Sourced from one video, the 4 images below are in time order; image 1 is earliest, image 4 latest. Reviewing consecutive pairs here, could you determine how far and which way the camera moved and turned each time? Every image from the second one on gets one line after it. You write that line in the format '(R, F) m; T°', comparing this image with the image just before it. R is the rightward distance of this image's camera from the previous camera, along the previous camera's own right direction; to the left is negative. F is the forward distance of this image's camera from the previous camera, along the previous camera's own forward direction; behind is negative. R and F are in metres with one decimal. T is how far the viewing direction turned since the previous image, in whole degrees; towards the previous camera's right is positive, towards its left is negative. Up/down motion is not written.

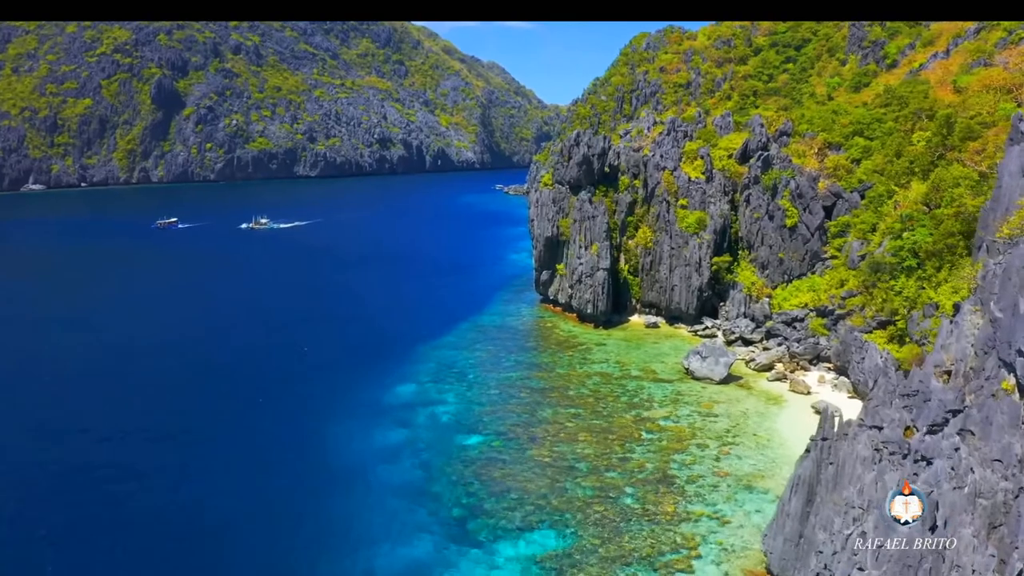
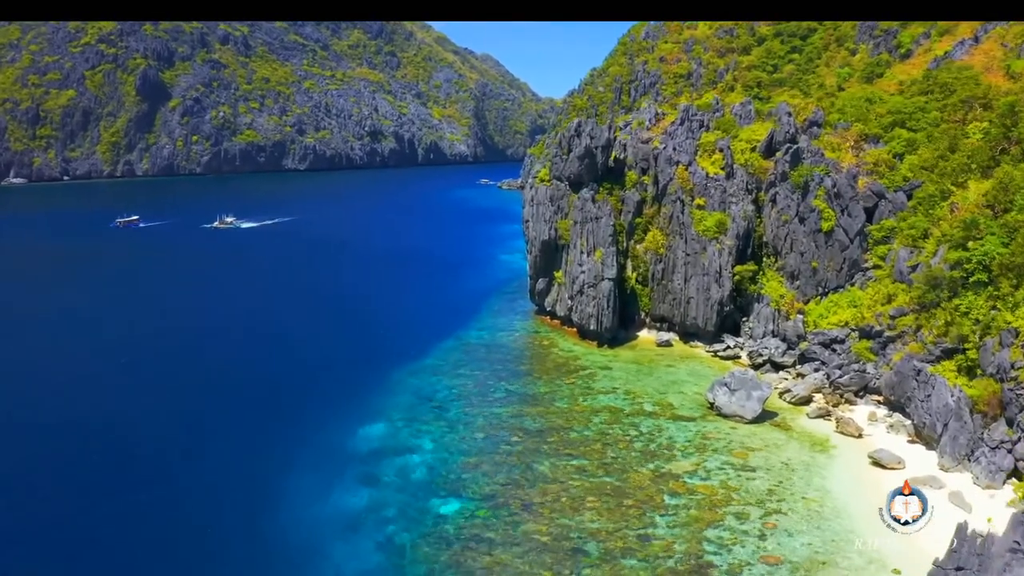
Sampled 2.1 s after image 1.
(+0.2, +7.5) m; 0°
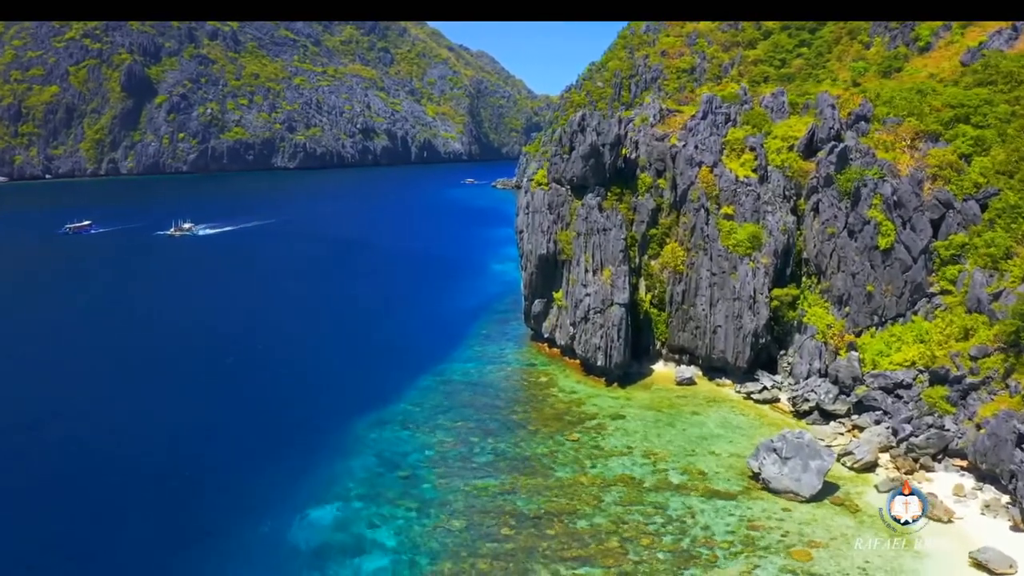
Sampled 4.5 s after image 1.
(+0.3, +8.4) m; 0°
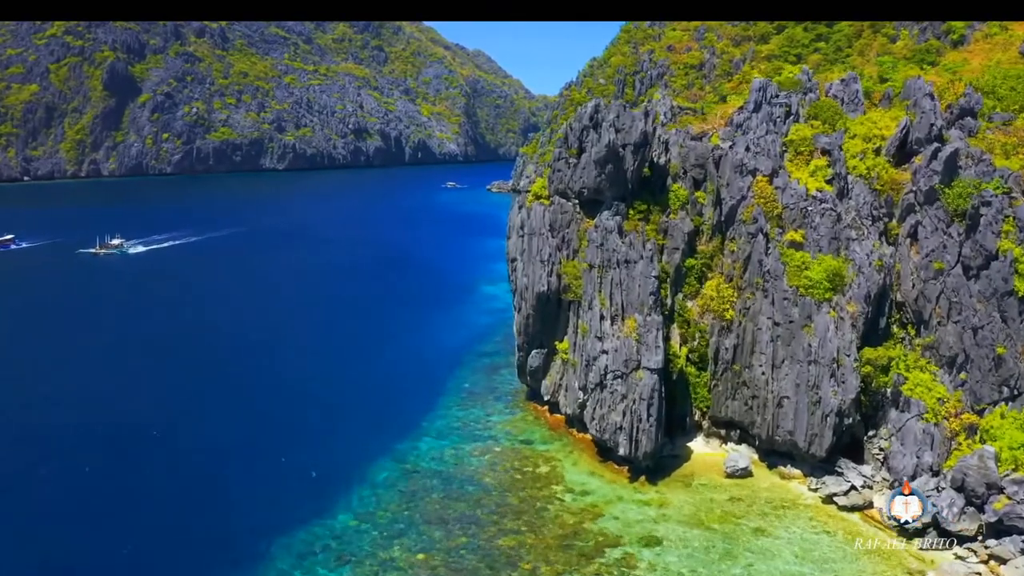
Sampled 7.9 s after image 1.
(+0.4, +11.3) m; 0°
